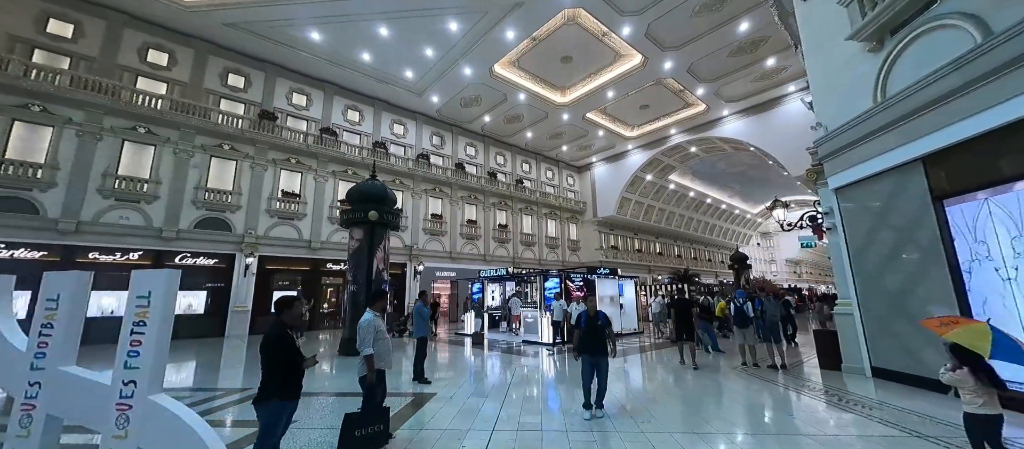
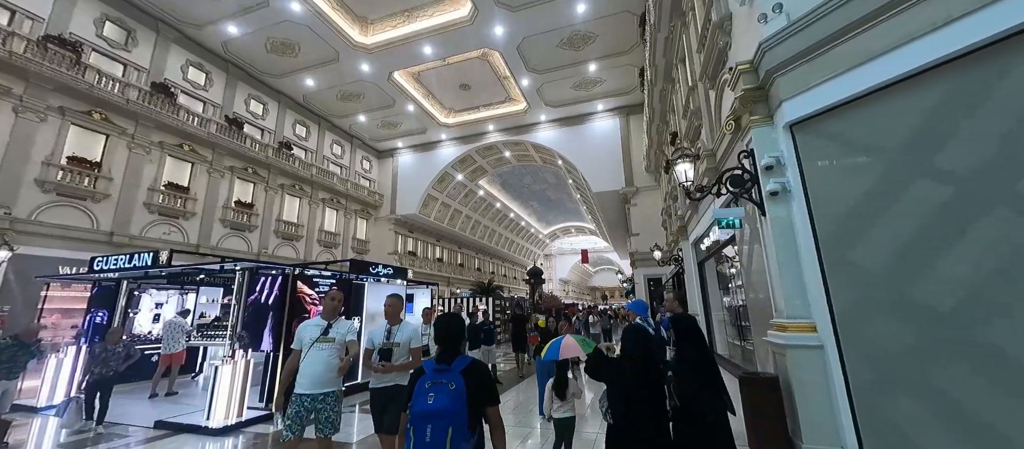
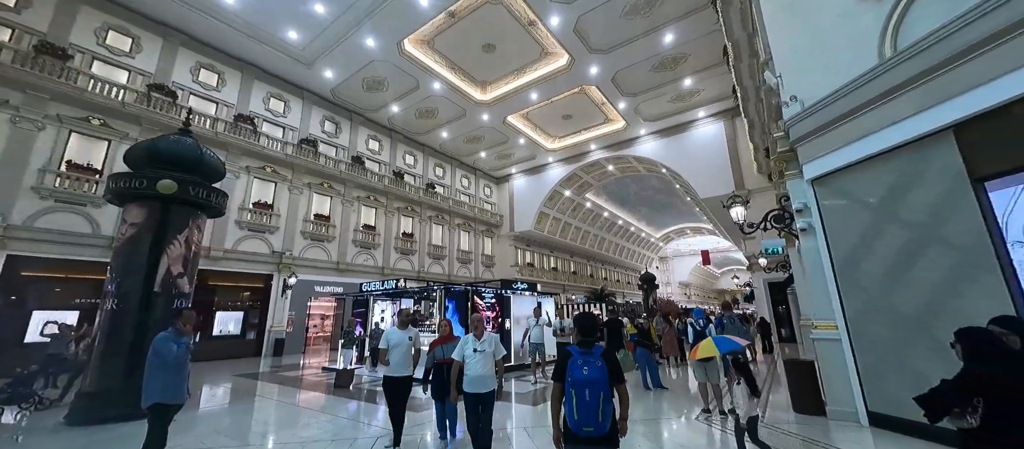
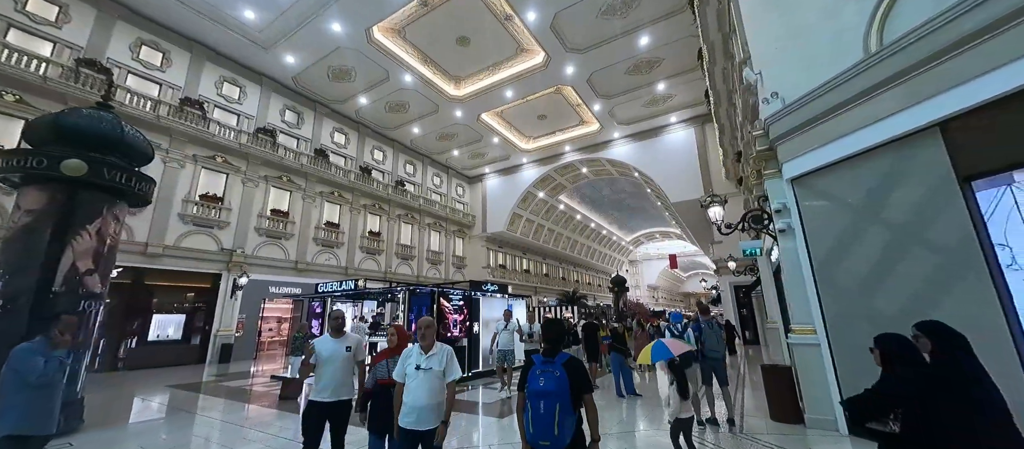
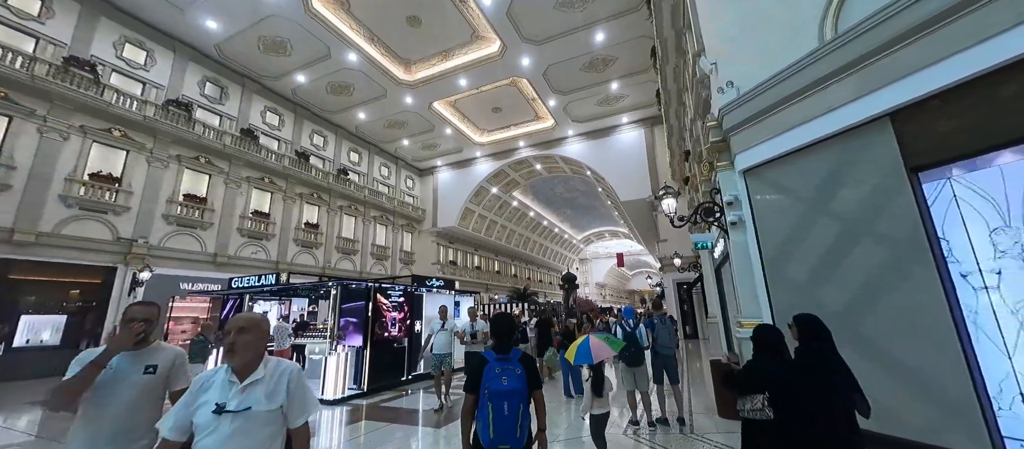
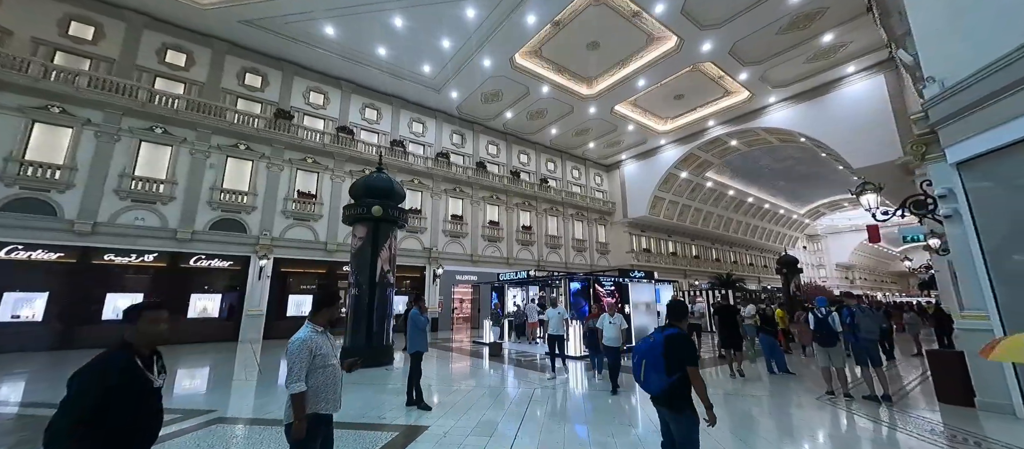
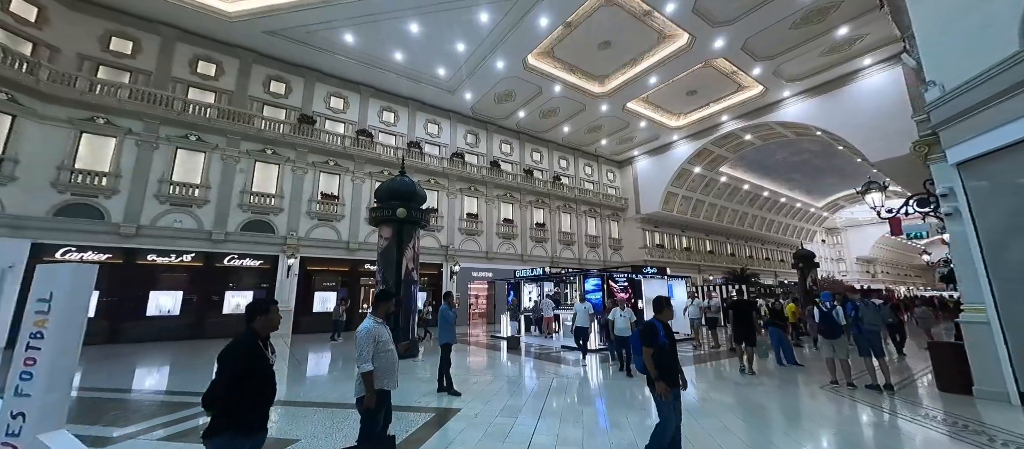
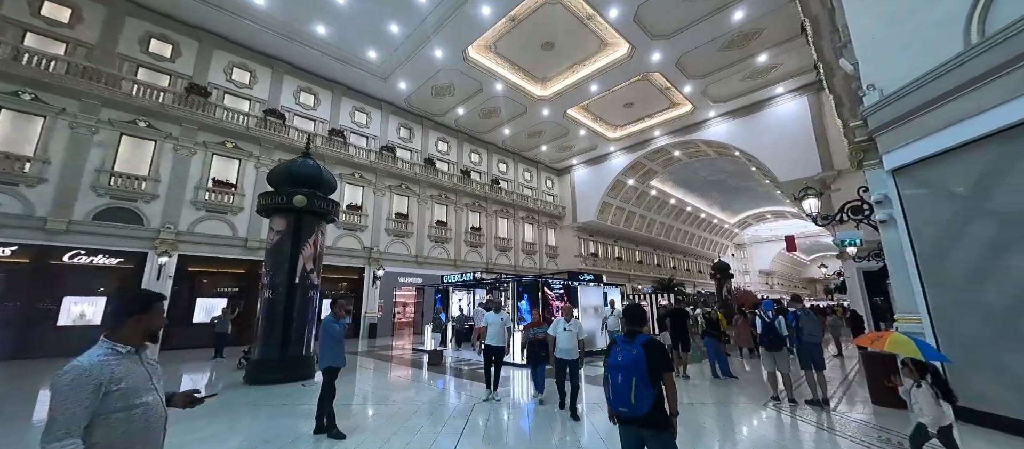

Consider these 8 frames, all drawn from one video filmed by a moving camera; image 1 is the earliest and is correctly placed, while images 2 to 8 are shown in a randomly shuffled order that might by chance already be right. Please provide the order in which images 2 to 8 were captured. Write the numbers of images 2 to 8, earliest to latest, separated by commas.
7, 6, 8, 3, 4, 5, 2
